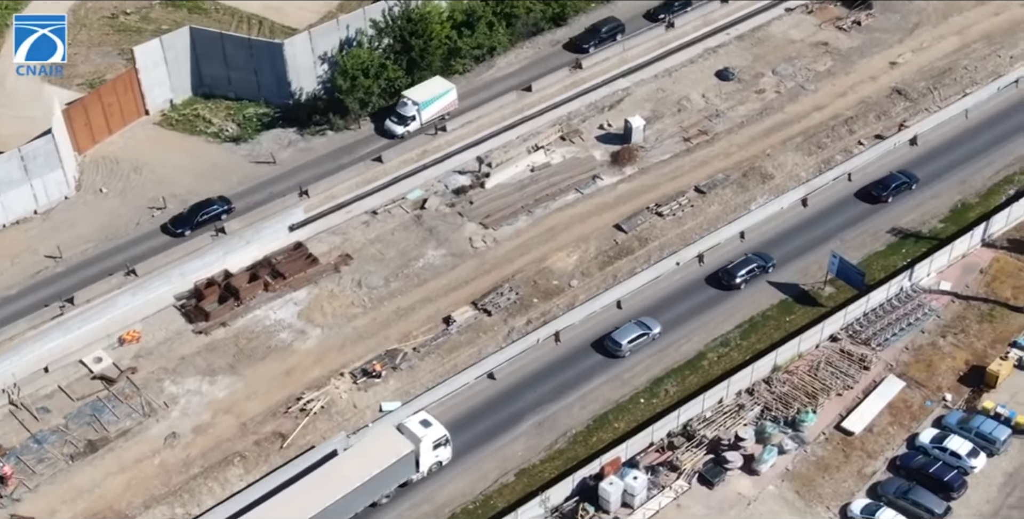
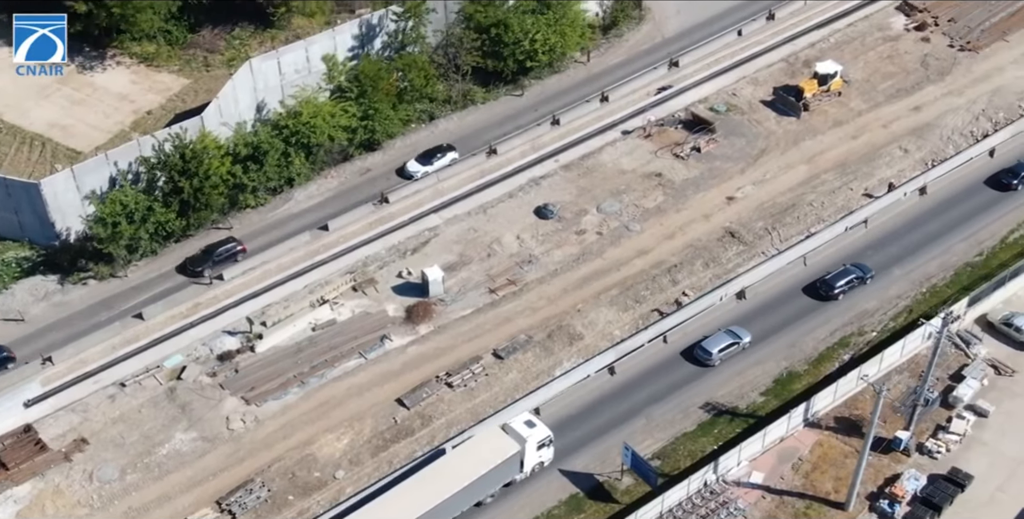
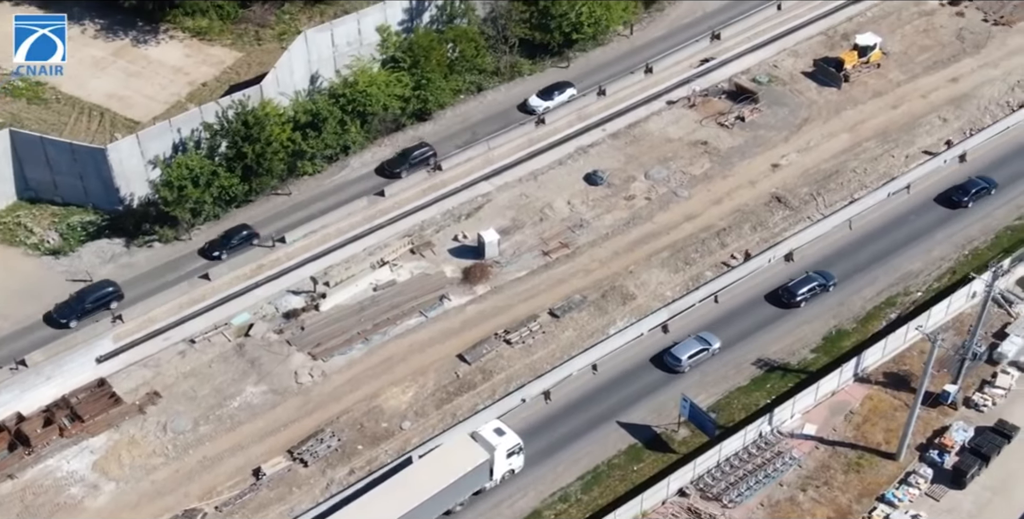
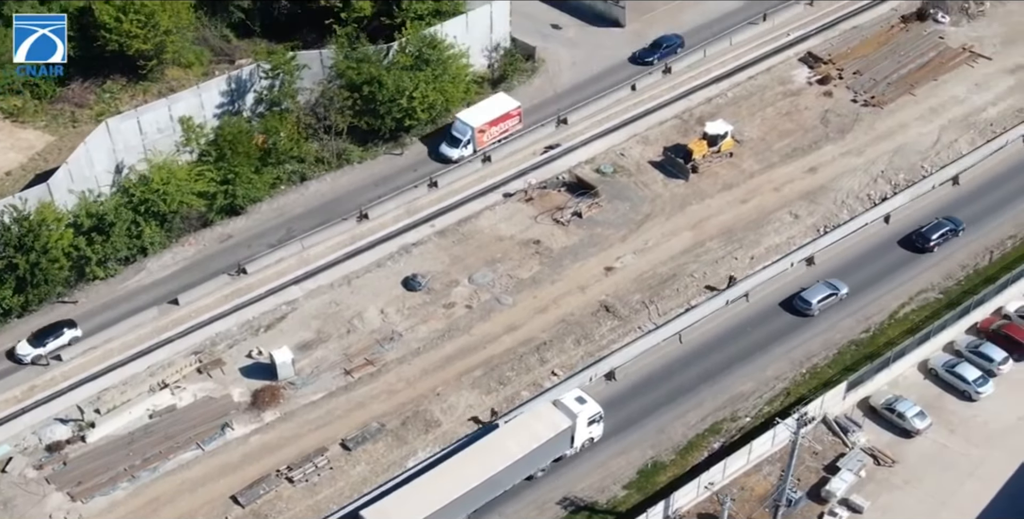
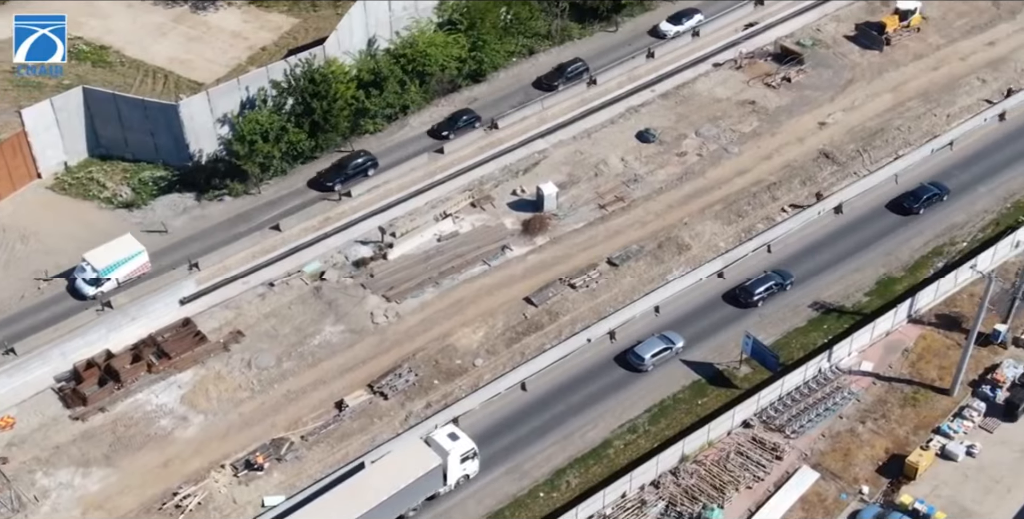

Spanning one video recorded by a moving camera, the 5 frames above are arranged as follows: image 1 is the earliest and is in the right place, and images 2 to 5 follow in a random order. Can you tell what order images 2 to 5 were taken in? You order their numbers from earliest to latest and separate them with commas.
5, 3, 2, 4
